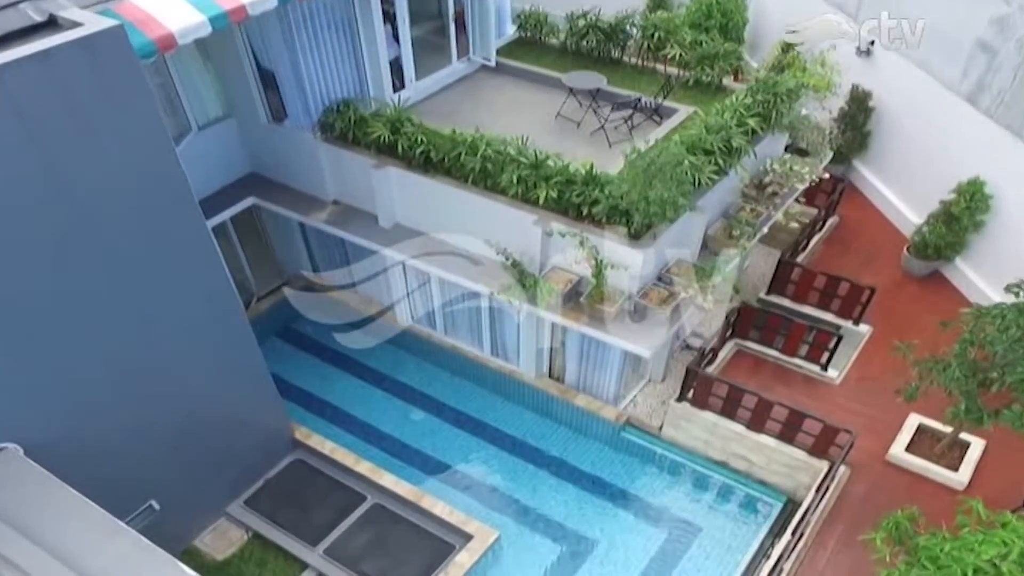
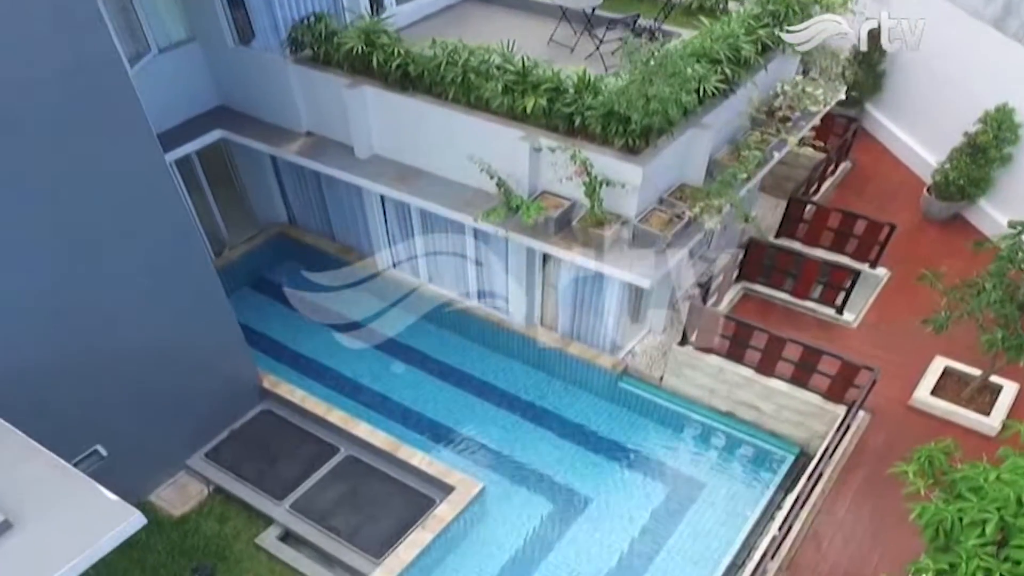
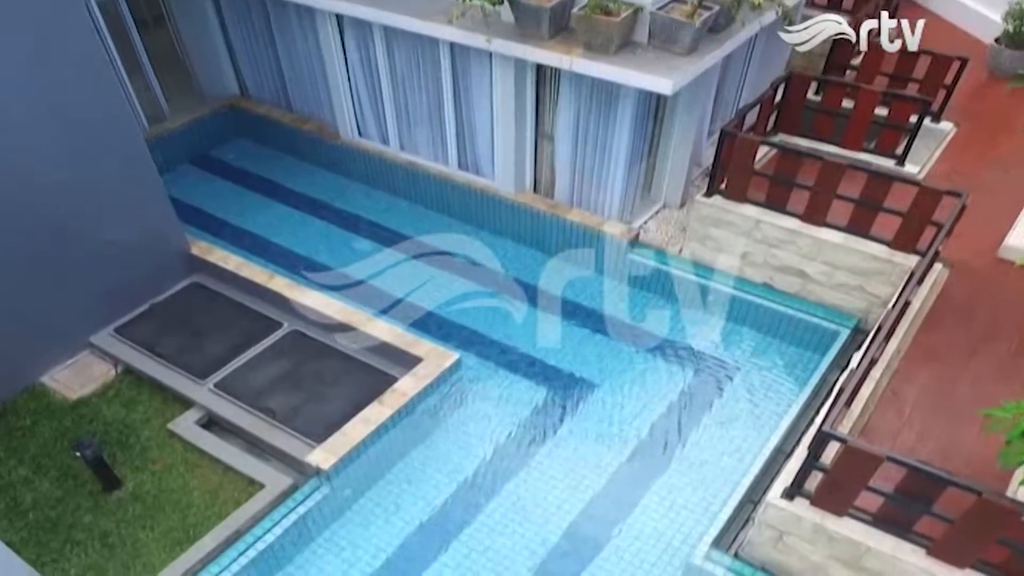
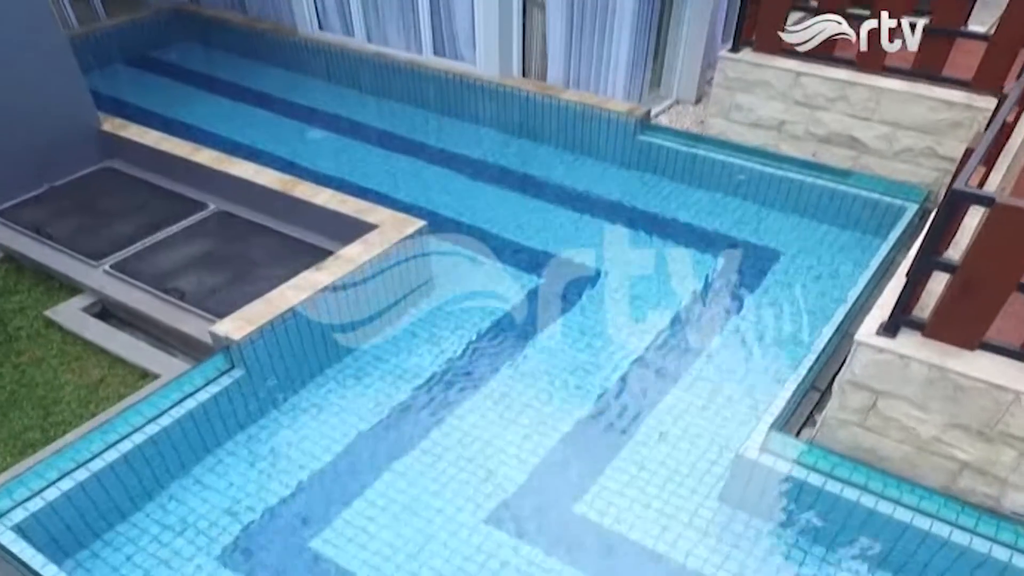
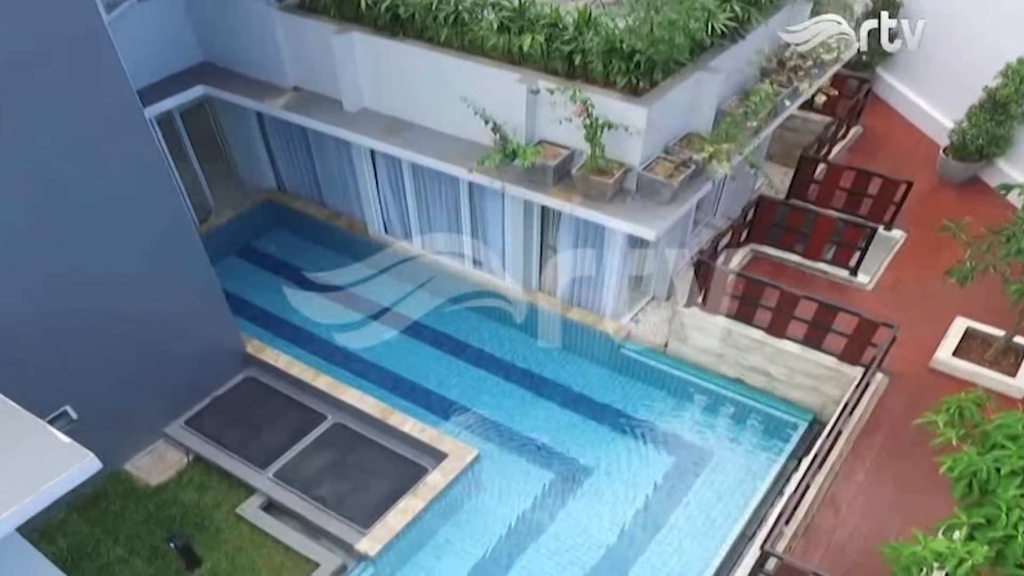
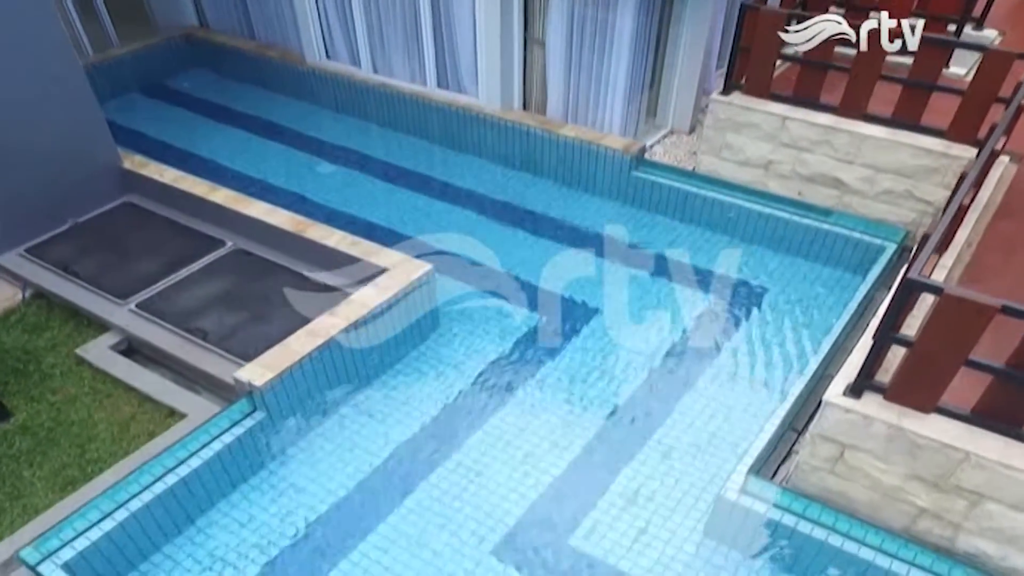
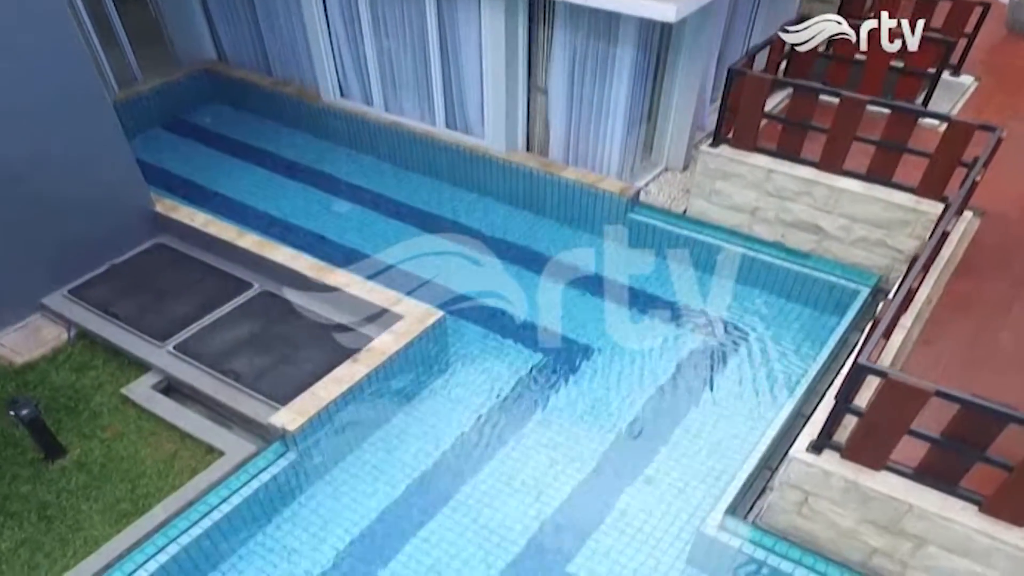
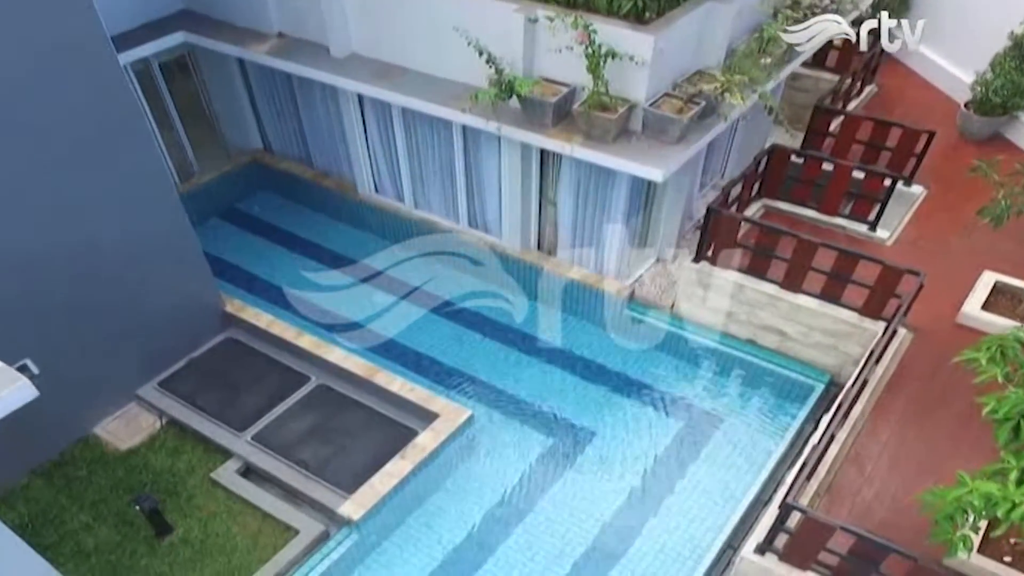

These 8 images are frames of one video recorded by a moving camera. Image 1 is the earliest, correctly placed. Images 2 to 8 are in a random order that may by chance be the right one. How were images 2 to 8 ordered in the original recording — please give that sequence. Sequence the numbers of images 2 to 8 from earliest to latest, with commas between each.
2, 5, 8, 3, 7, 6, 4
